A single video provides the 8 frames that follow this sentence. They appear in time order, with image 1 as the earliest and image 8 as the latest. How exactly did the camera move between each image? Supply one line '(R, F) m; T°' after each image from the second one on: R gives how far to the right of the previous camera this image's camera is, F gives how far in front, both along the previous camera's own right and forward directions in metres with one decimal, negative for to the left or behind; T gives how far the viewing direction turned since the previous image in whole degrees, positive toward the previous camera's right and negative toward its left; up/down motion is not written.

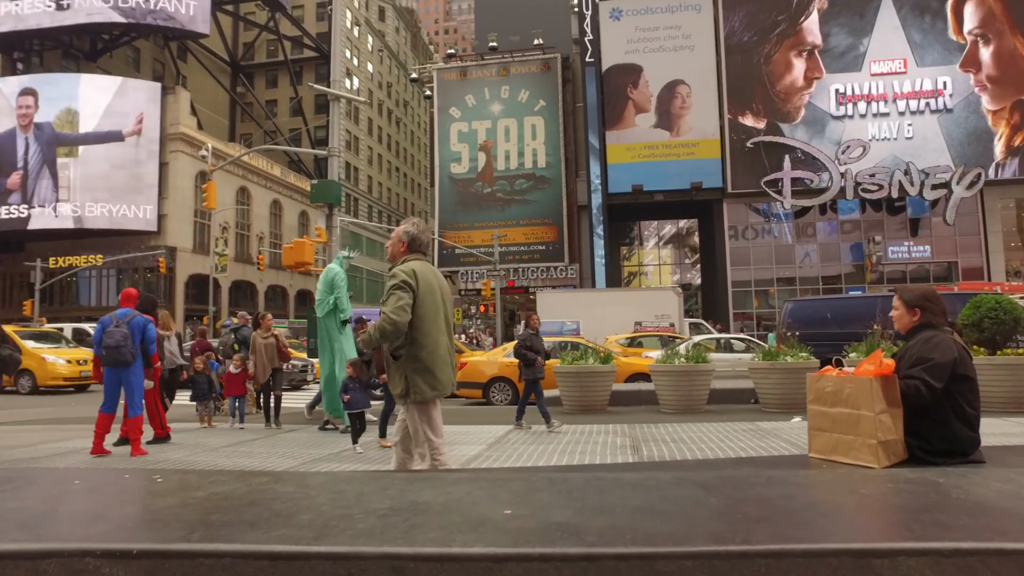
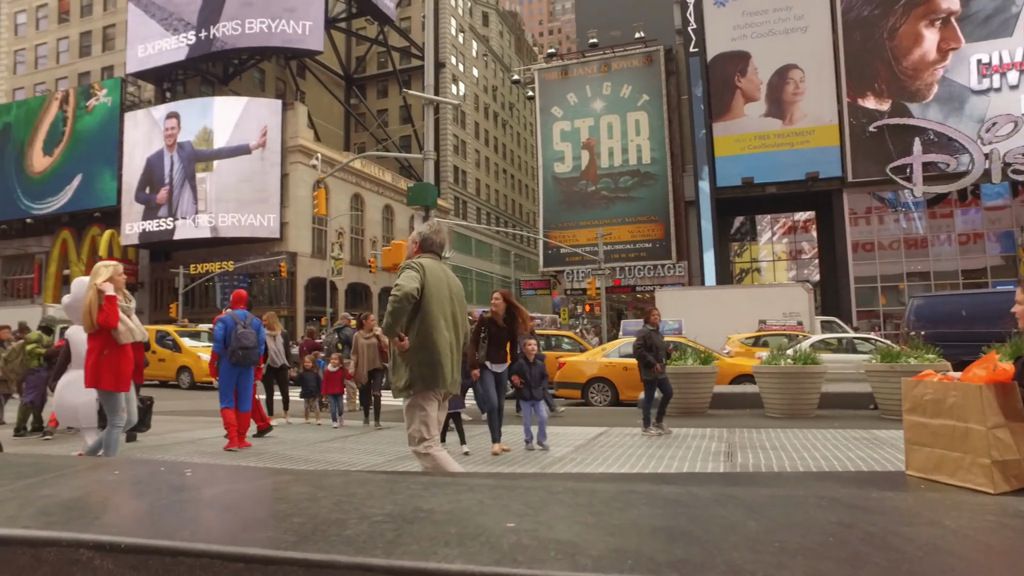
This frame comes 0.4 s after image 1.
(+0.3, +0.2) m; -9°
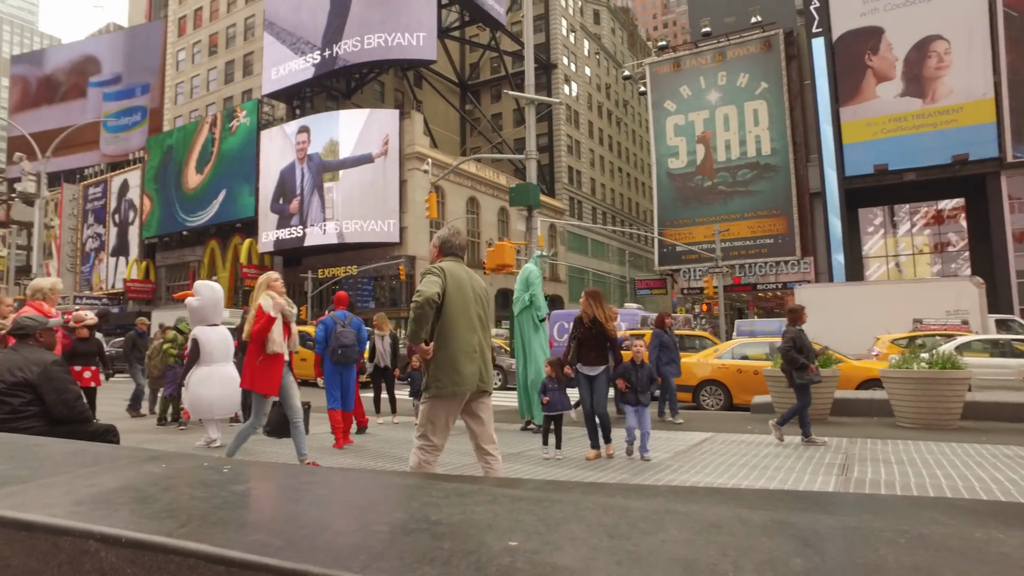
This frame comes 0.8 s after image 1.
(+0.3, +0.2) m; -10°
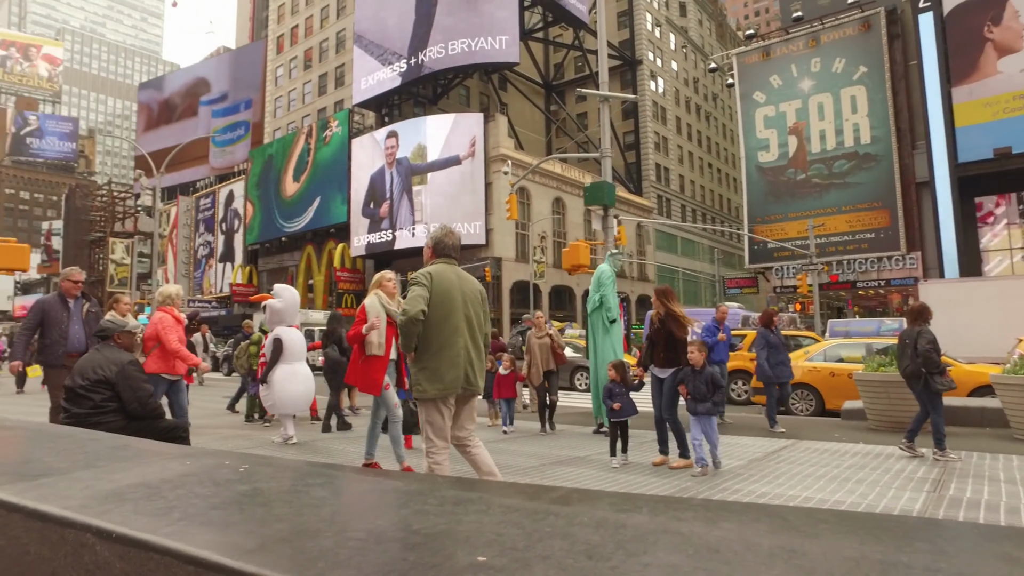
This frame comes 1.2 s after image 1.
(+0.3, +0.1) m; -8°
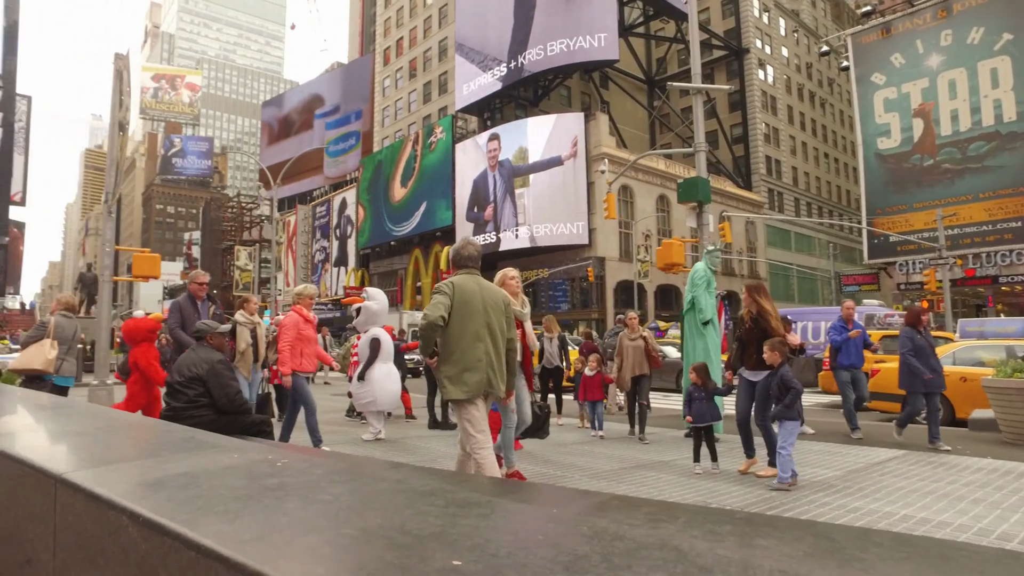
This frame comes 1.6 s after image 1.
(+0.3, +0.1) m; -9°
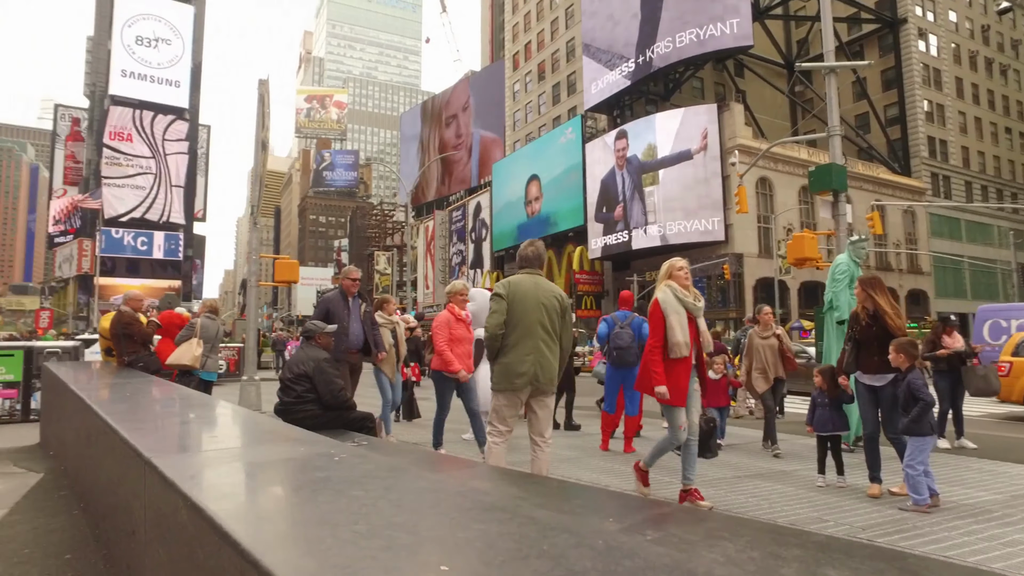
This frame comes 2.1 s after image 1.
(+0.3, +0.1) m; -12°
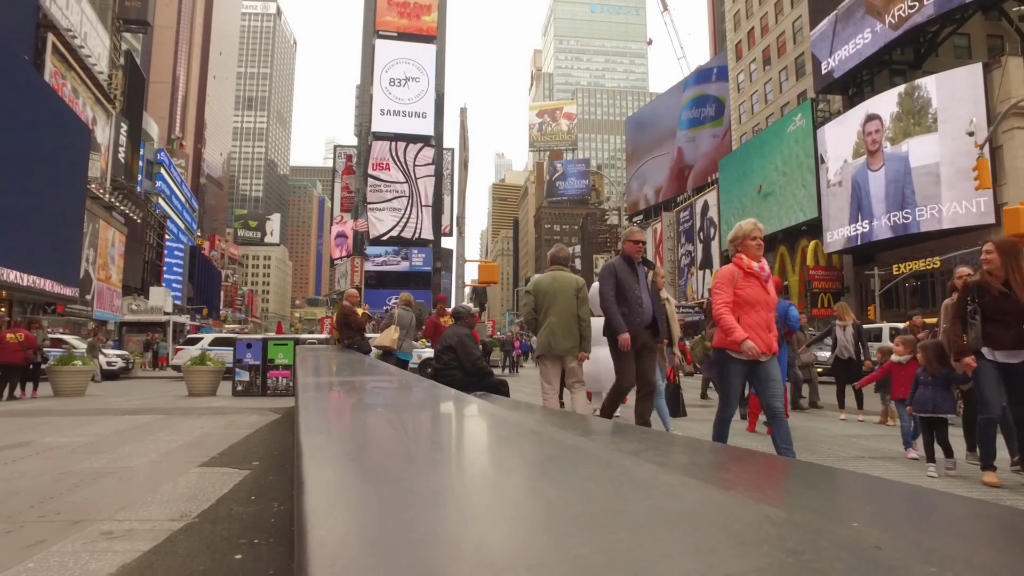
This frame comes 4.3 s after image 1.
(+1.2, -0.7) m; -20°
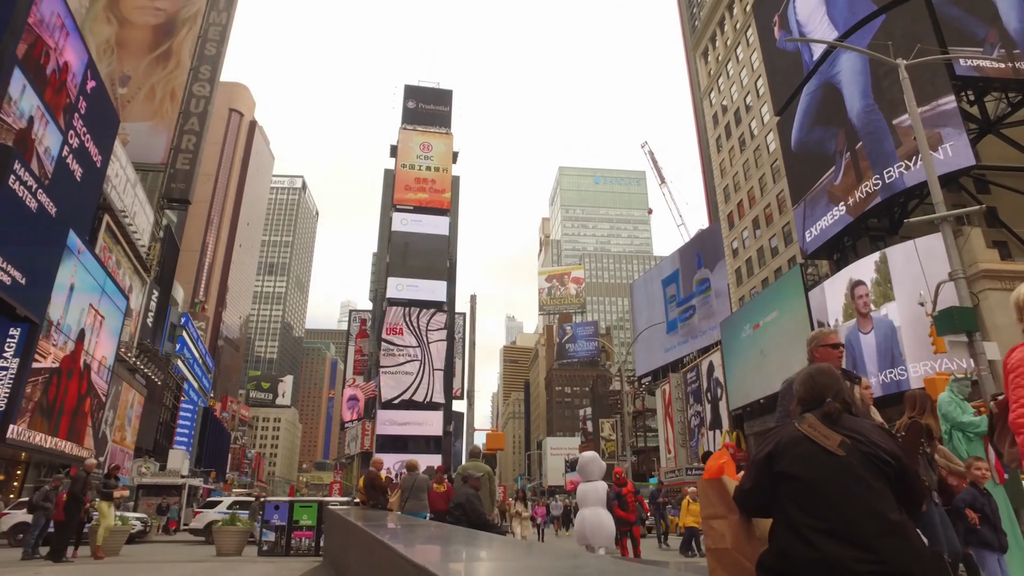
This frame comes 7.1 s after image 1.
(+0.2, -2.0) m; -1°
